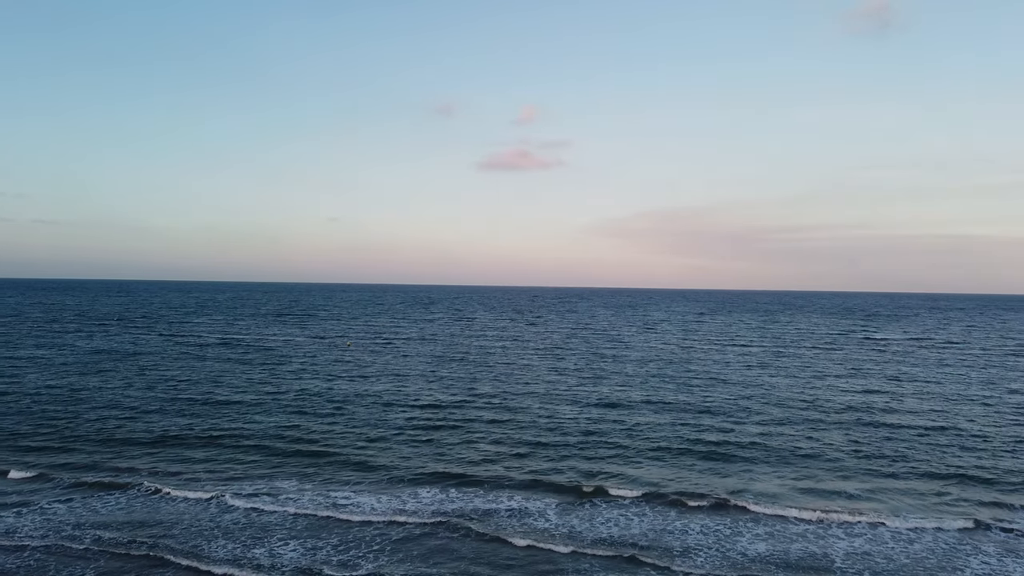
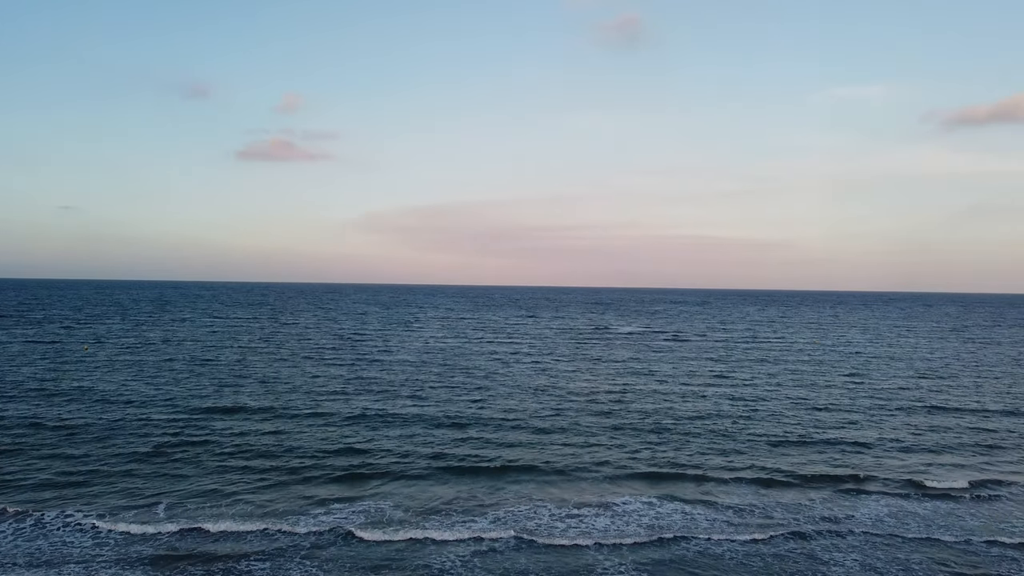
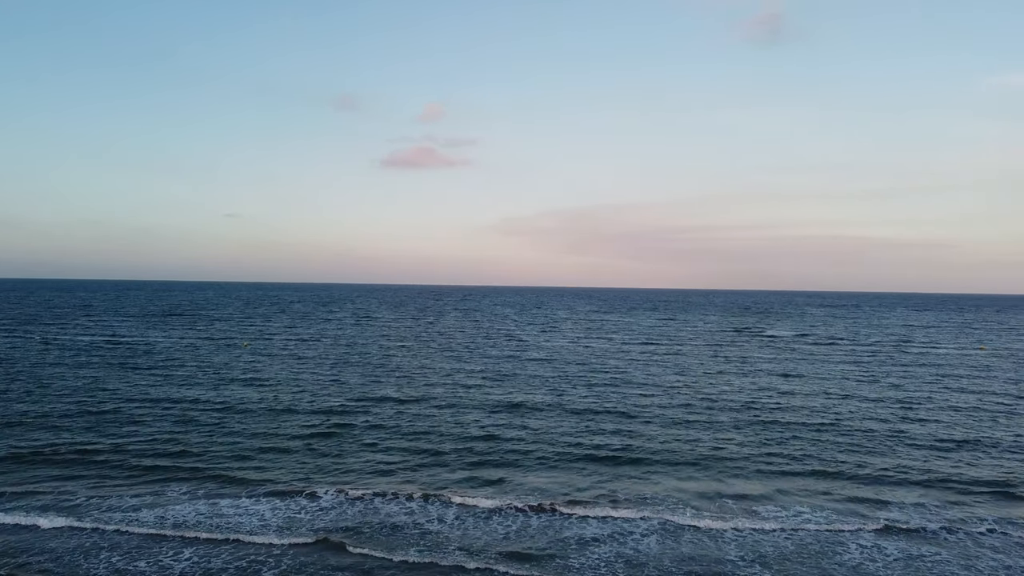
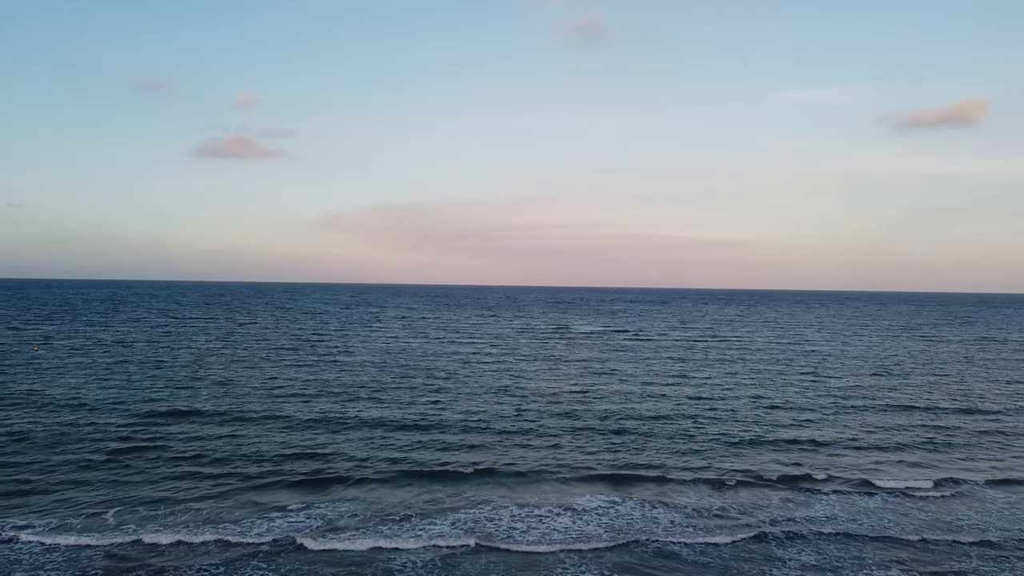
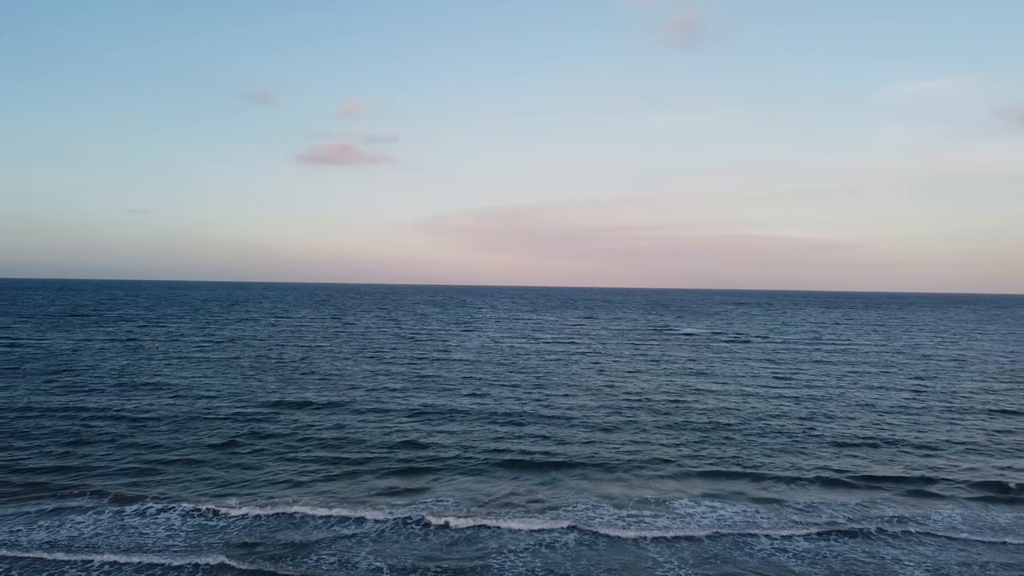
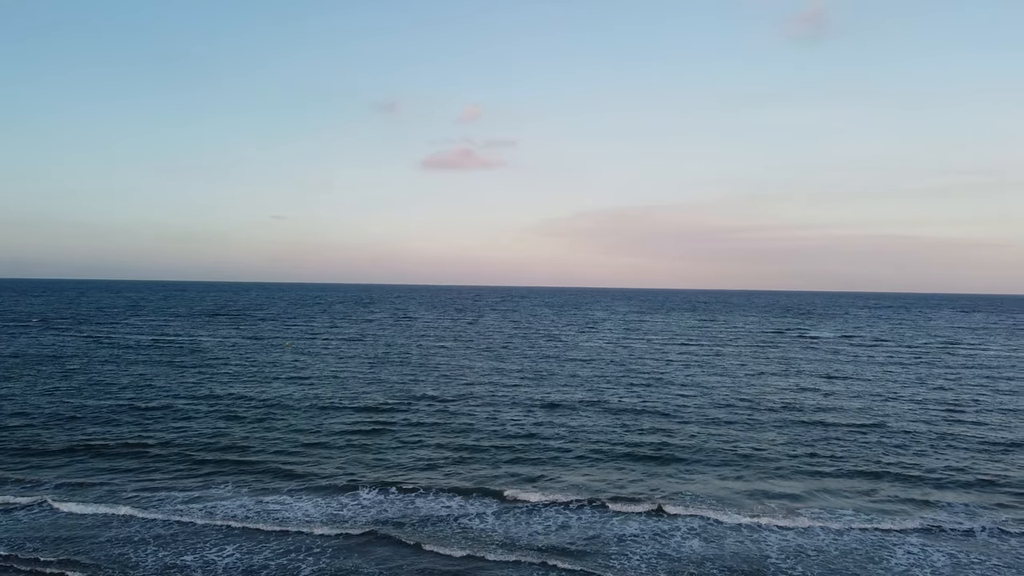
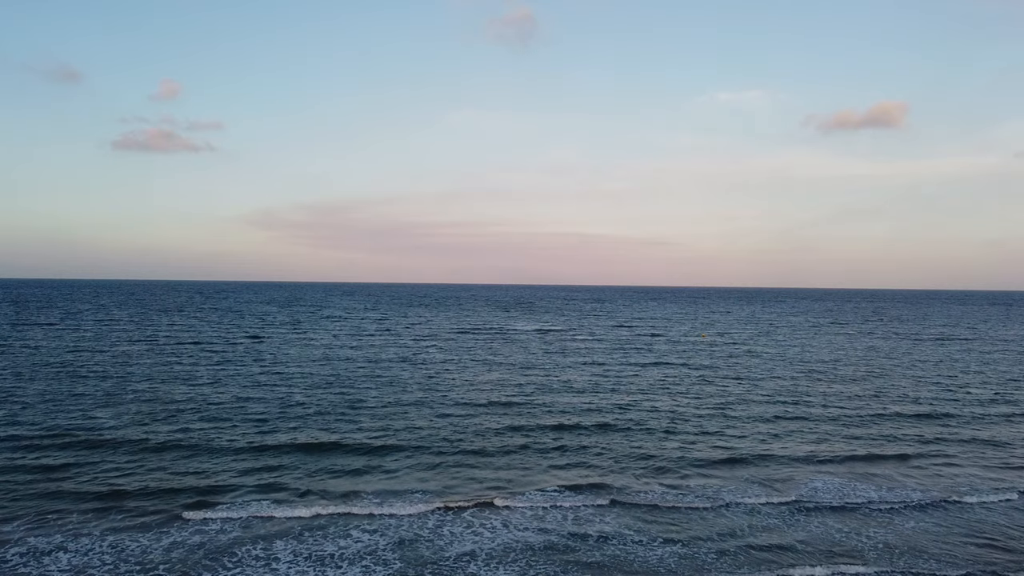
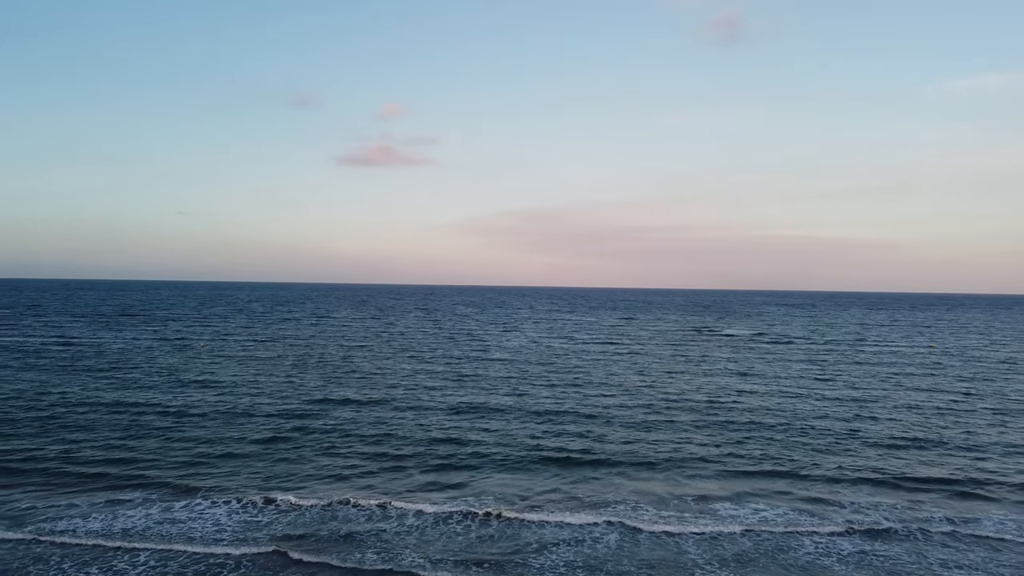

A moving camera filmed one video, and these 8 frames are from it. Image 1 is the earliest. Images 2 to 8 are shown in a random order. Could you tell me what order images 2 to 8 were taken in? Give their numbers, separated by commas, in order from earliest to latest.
6, 3, 8, 5, 2, 4, 7
